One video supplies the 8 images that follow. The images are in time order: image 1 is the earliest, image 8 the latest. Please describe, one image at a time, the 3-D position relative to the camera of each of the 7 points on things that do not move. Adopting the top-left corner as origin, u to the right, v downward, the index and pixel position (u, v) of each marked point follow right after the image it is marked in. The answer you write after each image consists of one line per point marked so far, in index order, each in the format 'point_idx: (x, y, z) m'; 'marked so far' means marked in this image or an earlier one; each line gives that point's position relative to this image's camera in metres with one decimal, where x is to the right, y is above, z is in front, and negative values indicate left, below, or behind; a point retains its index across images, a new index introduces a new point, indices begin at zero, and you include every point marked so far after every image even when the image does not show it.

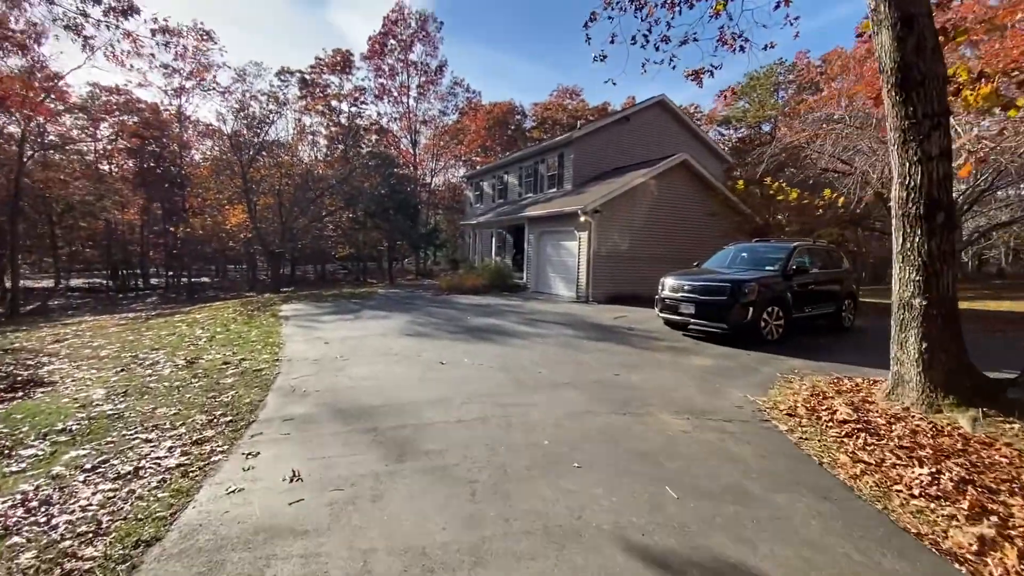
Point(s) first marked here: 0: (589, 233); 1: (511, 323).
0: (+2.5, +1.8, +15.3) m
1: (0.0, -0.8, +10.6) m
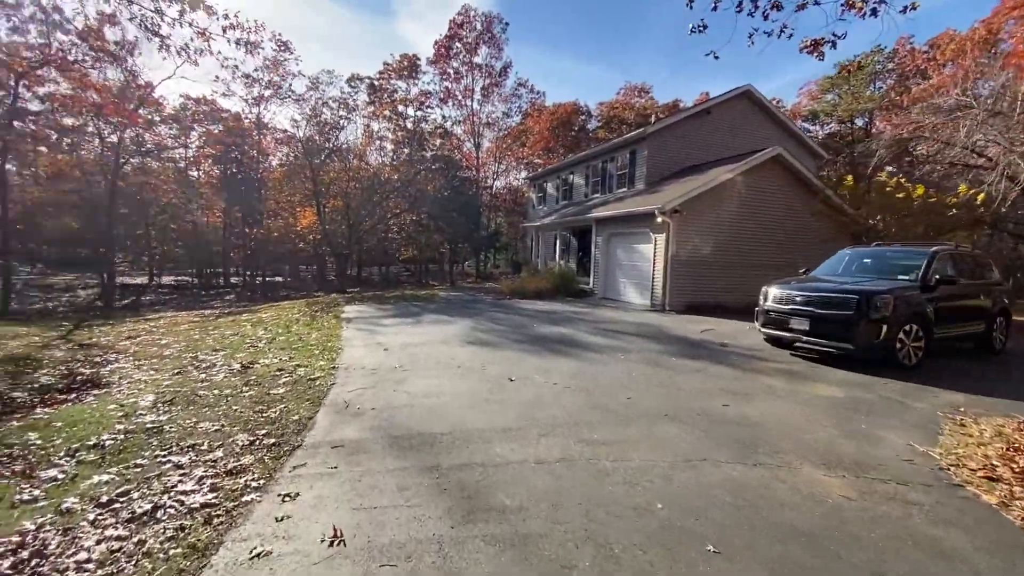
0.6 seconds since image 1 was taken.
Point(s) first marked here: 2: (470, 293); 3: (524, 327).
0: (+4.5, +1.6, +14.0) m
1: (+1.4, -0.9, +9.6) m
2: (-1.7, -0.2, +19.6) m
3: (+0.3, -0.8, +10.3) m
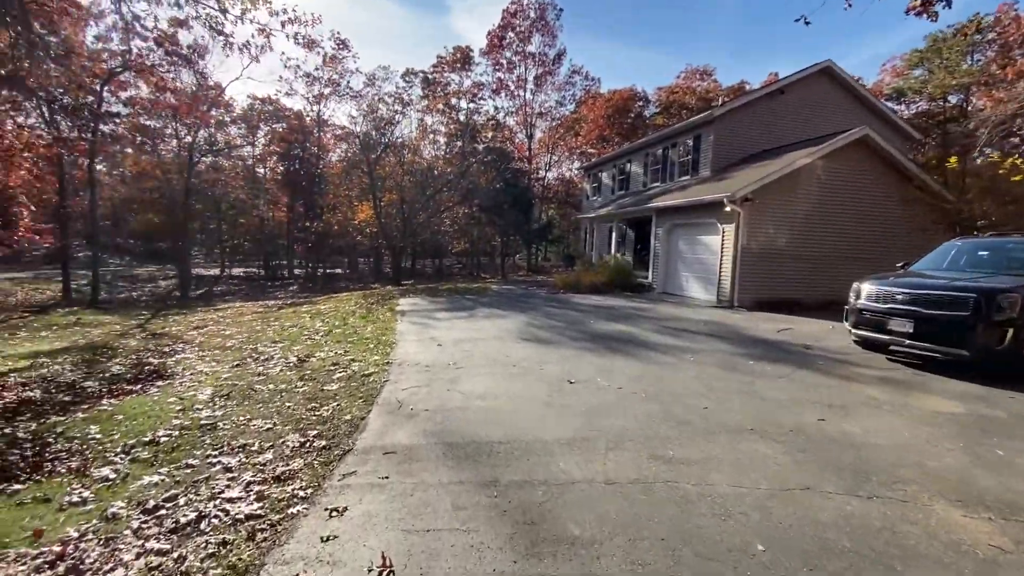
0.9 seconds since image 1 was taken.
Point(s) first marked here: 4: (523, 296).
0: (+6.0, +1.7, +13.0) m
1: (+2.5, -0.8, +9.0) m
2: (+0.4, +0.1, +19.3) m
3: (+1.4, -0.7, +9.9) m
4: (+0.4, -0.3, +15.0) m
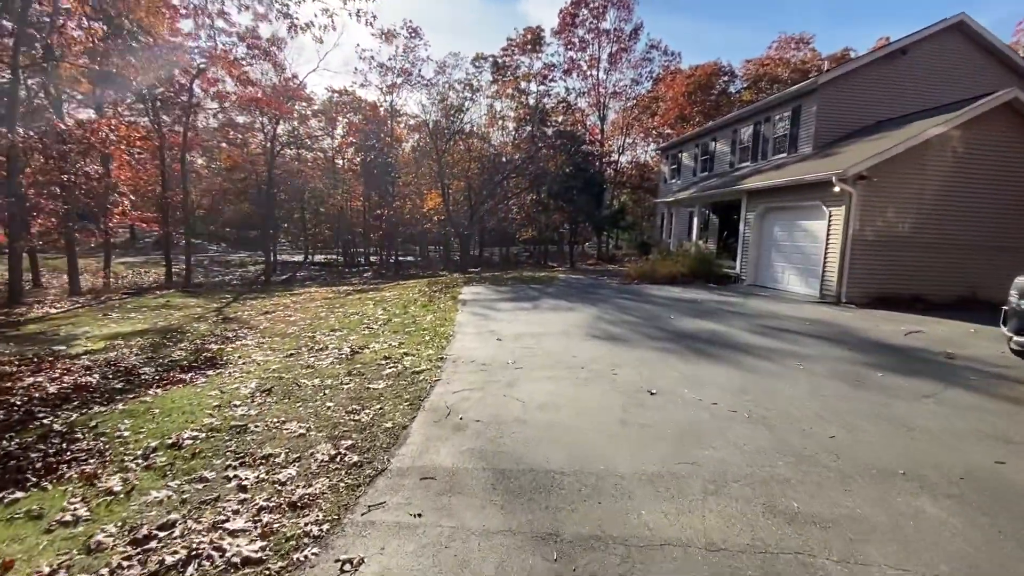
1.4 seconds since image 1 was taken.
0: (+7.7, +1.9, +11.2) m
1: (+3.6, -0.7, +7.8) m
2: (+3.0, +0.5, +18.3) m
3: (+2.7, -0.5, +8.8) m
4: (+2.4, 0.0, +14.0) m
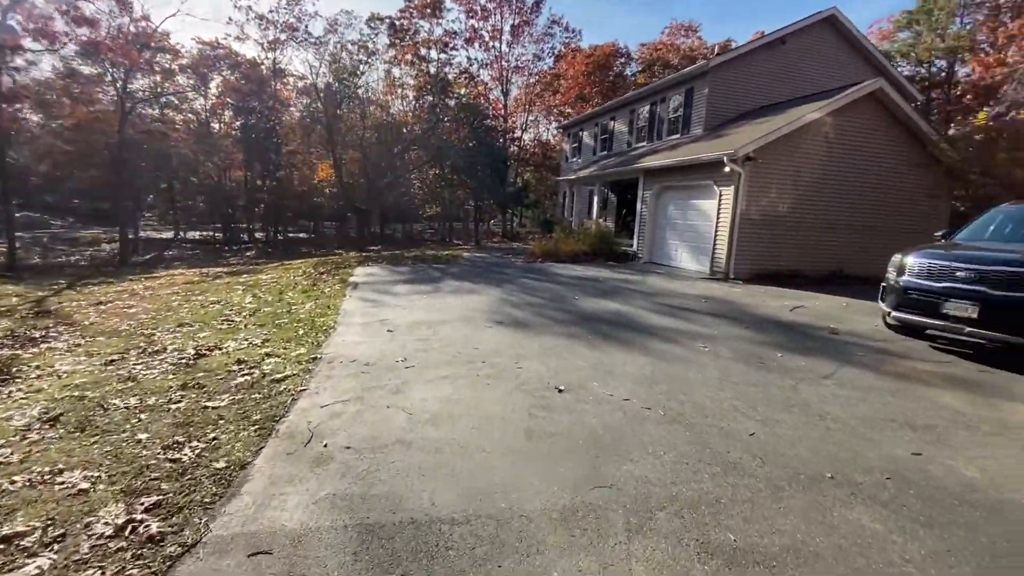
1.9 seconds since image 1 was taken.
0: (+5.4, +2.4, +11.6) m
1: (+2.0, -0.3, +7.6) m
2: (-0.6, +1.2, +17.7) m
3: (+0.9, -0.2, +8.4) m
4: (-0.4, +0.6, +13.4) m
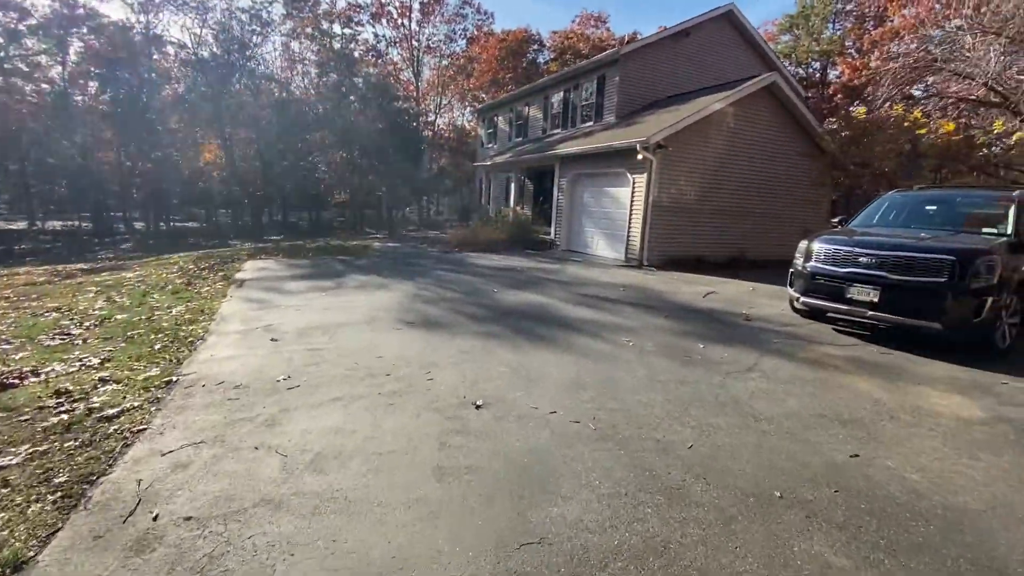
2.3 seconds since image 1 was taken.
0: (+3.3, +2.7, +11.7) m
1: (+0.7, -0.2, +7.3) m
2: (-3.5, +1.5, +16.7) m
3: (-0.5, -0.1, +7.8) m
4: (-2.6, +0.8, +12.5) m
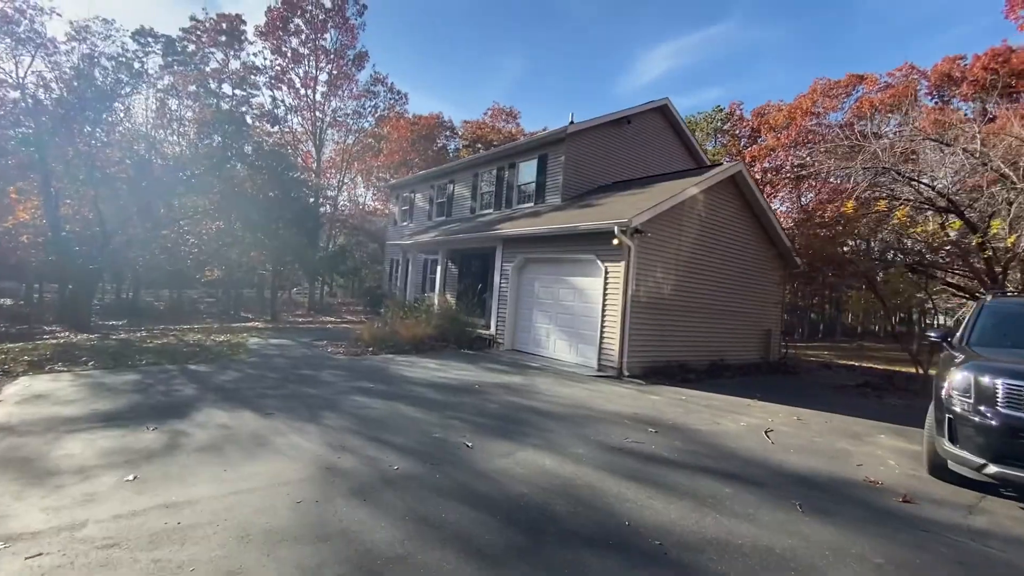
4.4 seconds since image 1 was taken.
0: (+2.3, +0.5, +9.5) m
1: (+0.7, -1.6, +4.3) m
2: (-5.5, -1.4, +12.7) m
3: (-0.6, -1.5, +4.6) m
4: (-3.7, -1.4, +8.8) m
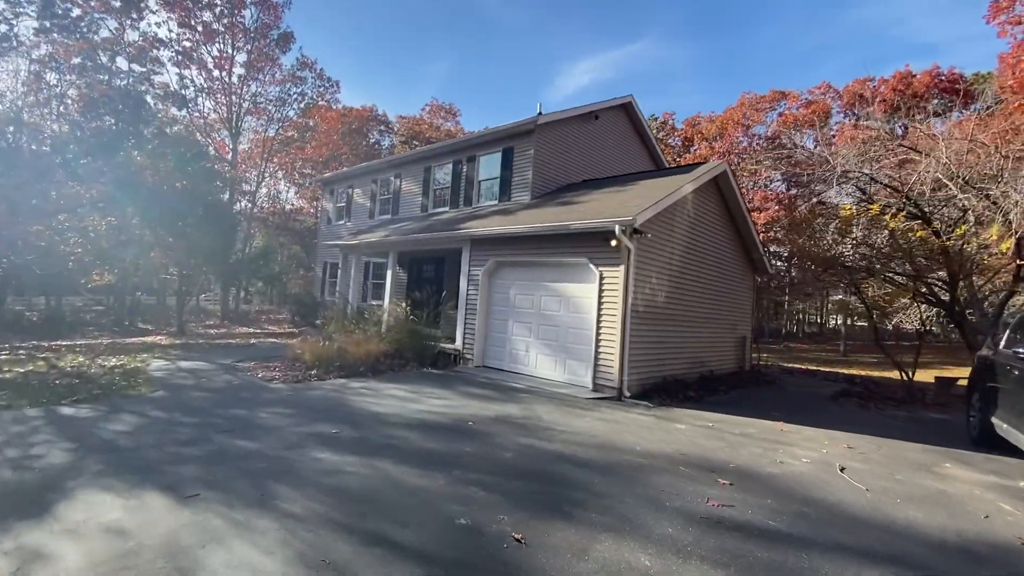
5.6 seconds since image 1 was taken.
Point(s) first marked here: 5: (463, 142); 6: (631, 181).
0: (+2.0, +0.3, +8.4) m
1: (+1.2, -1.7, +2.9) m
2: (-6.1, -1.6, +10.4) m
3: (-0.1, -1.6, +3.0) m
4: (-3.8, -1.5, +6.7) m
5: (-1.5, +4.4, +14.5) m
6: (+3.0, +2.8, +12.5) m
